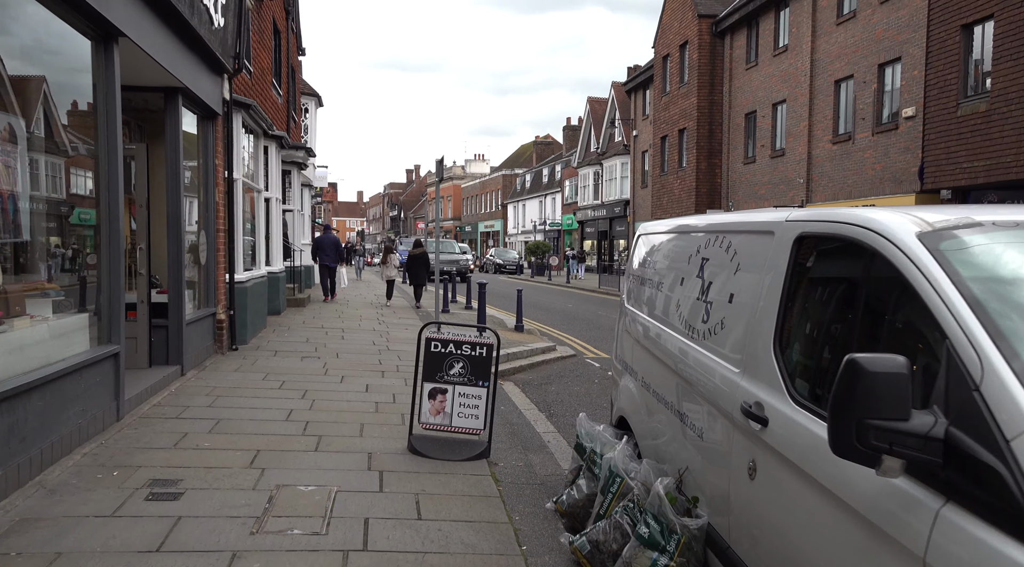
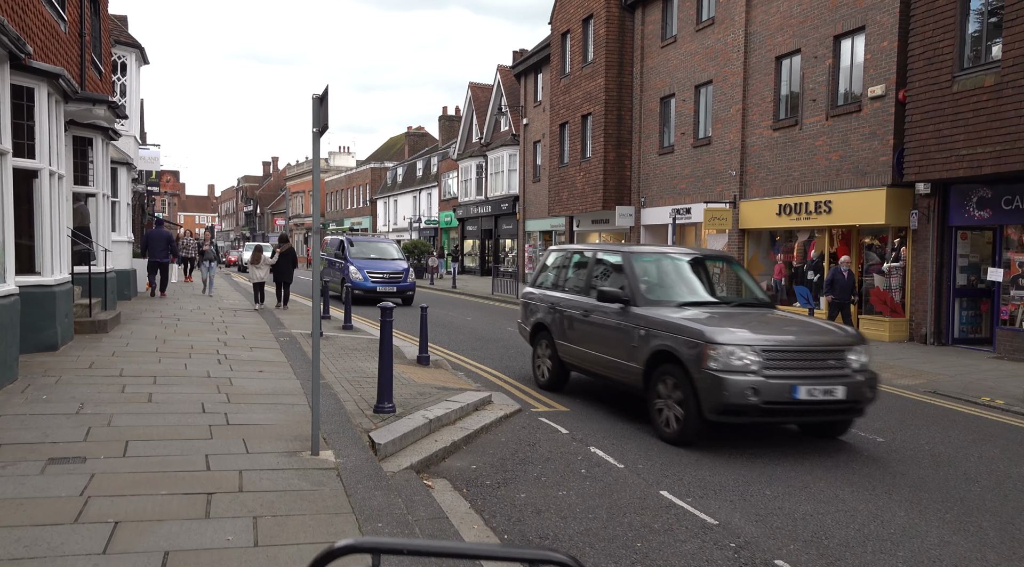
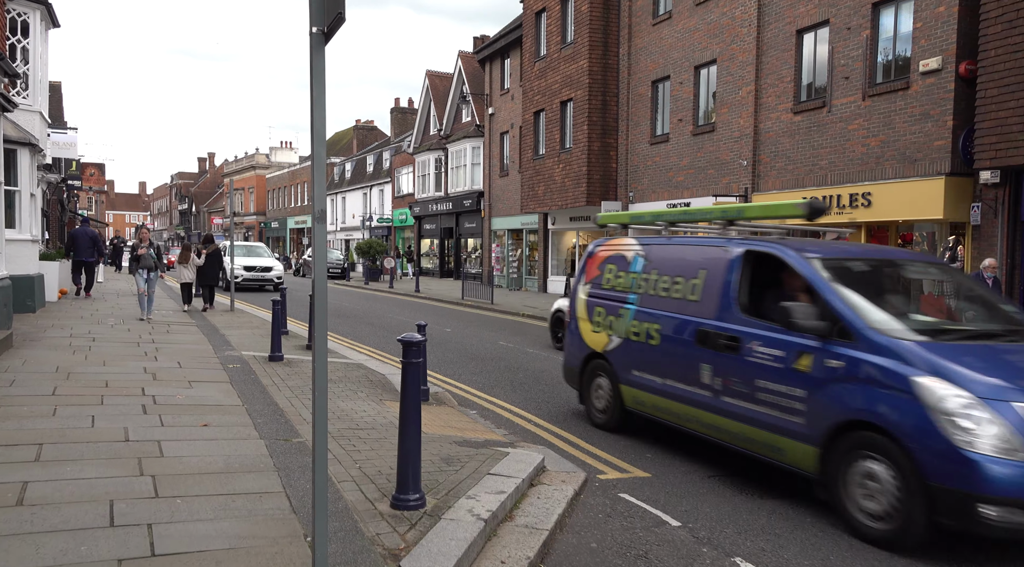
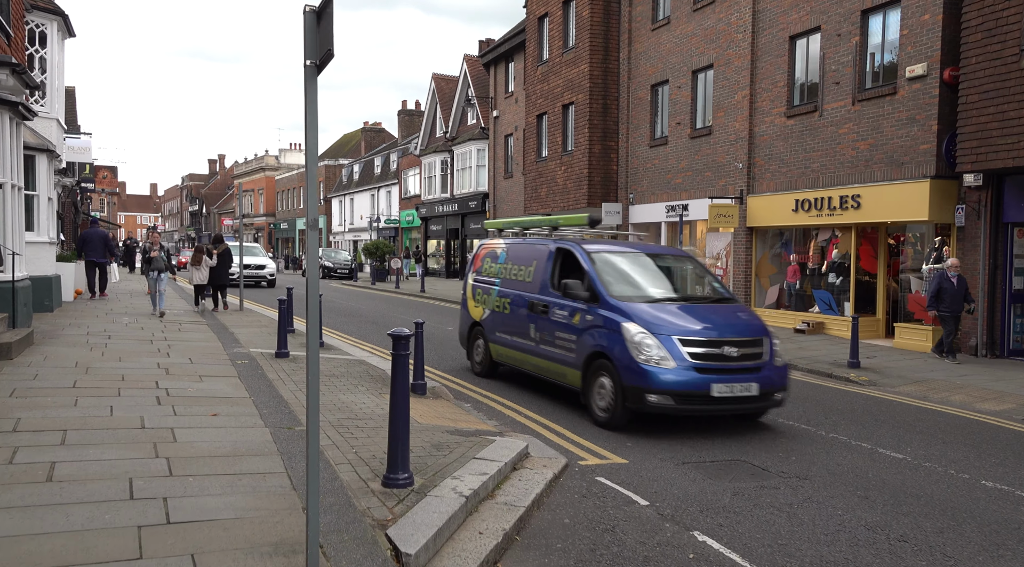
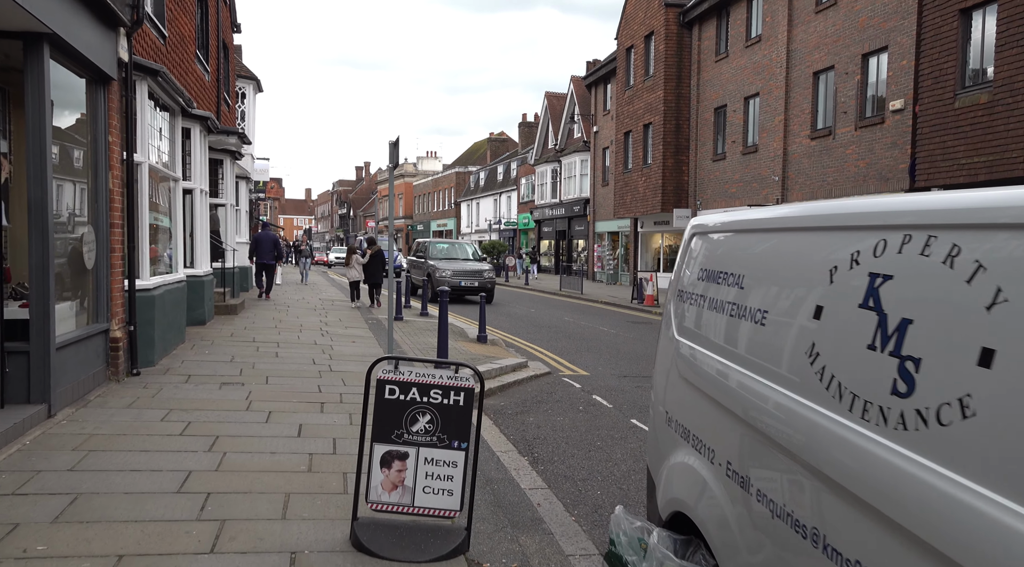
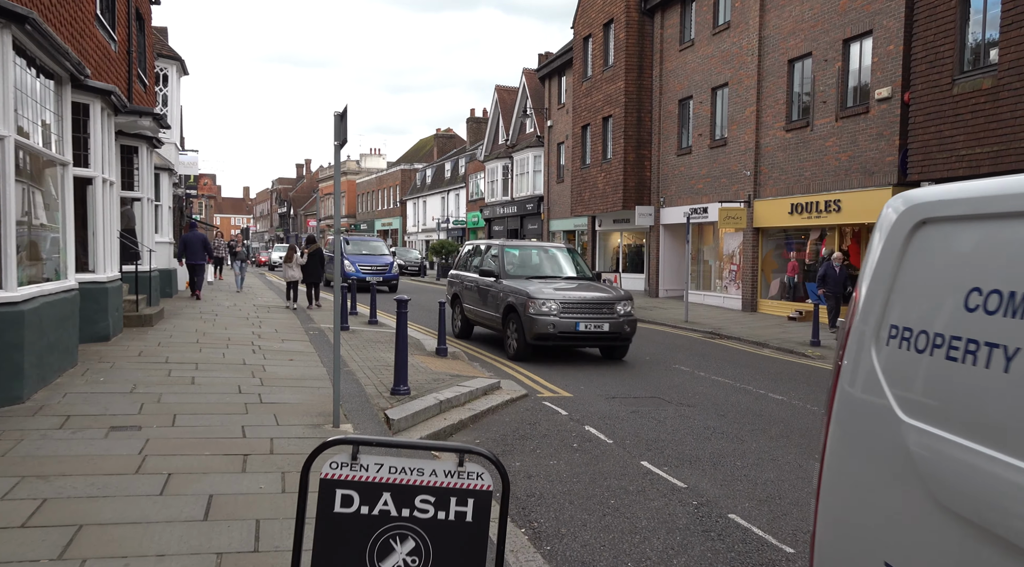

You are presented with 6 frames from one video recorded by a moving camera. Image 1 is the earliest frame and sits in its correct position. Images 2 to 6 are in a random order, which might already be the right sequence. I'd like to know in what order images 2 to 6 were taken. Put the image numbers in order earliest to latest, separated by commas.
5, 6, 2, 4, 3
